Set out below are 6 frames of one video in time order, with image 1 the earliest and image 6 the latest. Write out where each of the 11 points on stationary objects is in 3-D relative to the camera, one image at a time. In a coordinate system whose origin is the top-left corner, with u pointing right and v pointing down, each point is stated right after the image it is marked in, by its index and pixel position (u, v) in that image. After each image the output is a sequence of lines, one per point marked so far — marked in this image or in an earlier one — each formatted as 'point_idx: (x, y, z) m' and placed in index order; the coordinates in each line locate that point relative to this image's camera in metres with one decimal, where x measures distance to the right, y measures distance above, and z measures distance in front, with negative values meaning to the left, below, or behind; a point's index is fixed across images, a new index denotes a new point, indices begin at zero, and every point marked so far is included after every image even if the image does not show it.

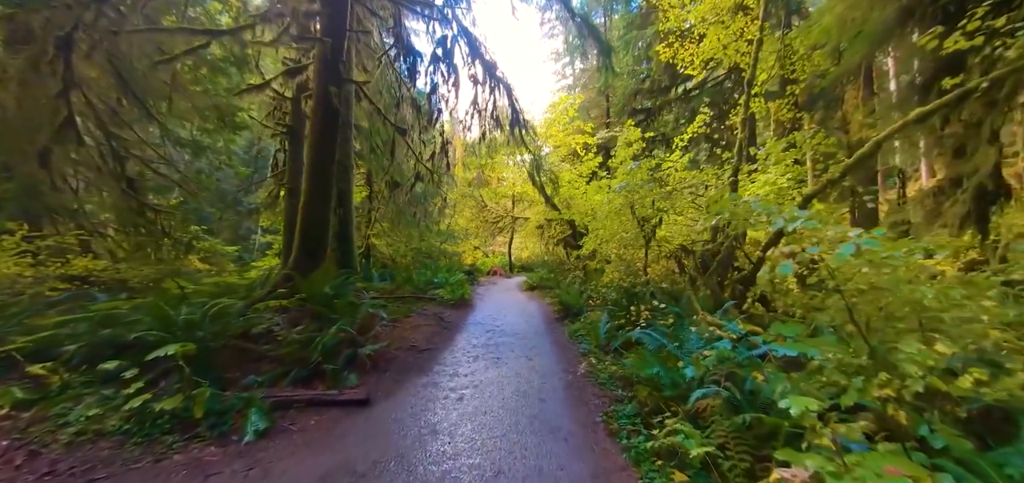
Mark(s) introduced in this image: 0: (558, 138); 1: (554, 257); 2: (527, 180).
0: (+1.7, +3.7, +13.5) m
1: (+1.7, -0.7, +15.3) m
2: (+0.6, +2.4, +14.6) m
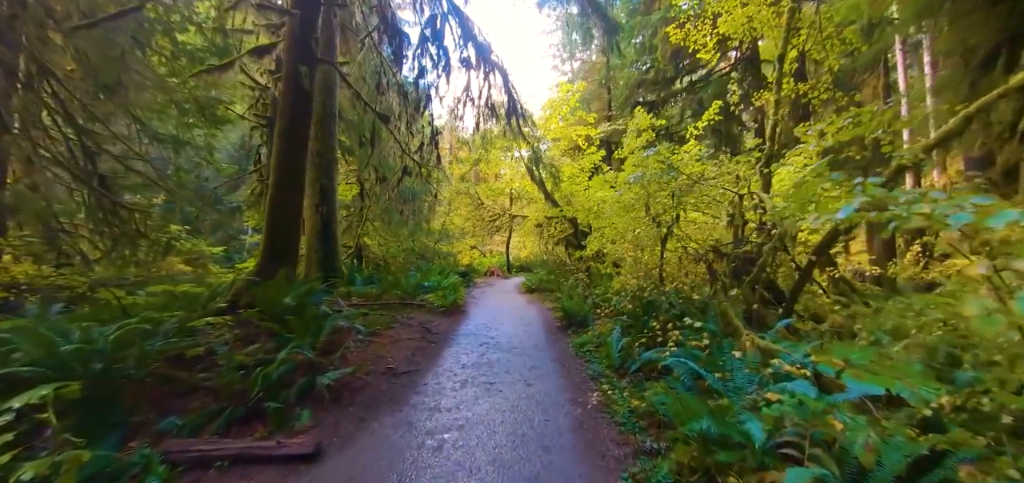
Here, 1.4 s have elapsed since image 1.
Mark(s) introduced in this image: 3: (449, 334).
0: (+1.6, +3.7, +12.7) m
1: (+1.6, -0.6, +14.5) m
2: (+0.5, +2.5, +13.8) m
3: (-1.0, -1.5, +6.1) m
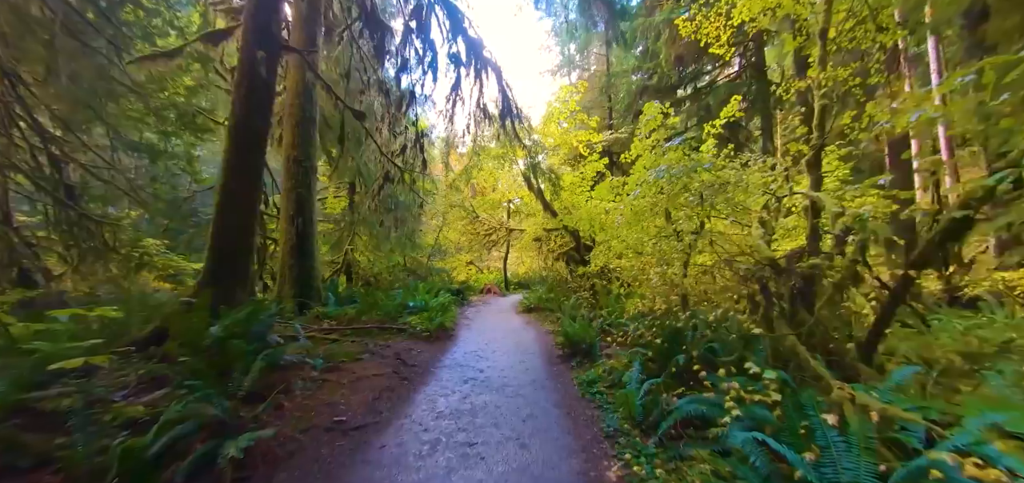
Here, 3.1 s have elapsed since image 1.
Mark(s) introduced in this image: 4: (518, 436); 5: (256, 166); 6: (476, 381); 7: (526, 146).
0: (+1.5, +3.3, +11.9) m
1: (+1.5, -1.2, +13.5) m
2: (+0.4, +1.9, +12.9) m
3: (-1.1, -1.7, +5.1) m
4: (0.0, -1.6, +3.1) m
5: (-3.5, +1.1, +5.2) m
6: (-0.4, -1.7, +4.5) m
7: (+0.3, +2.3, +9.1) m
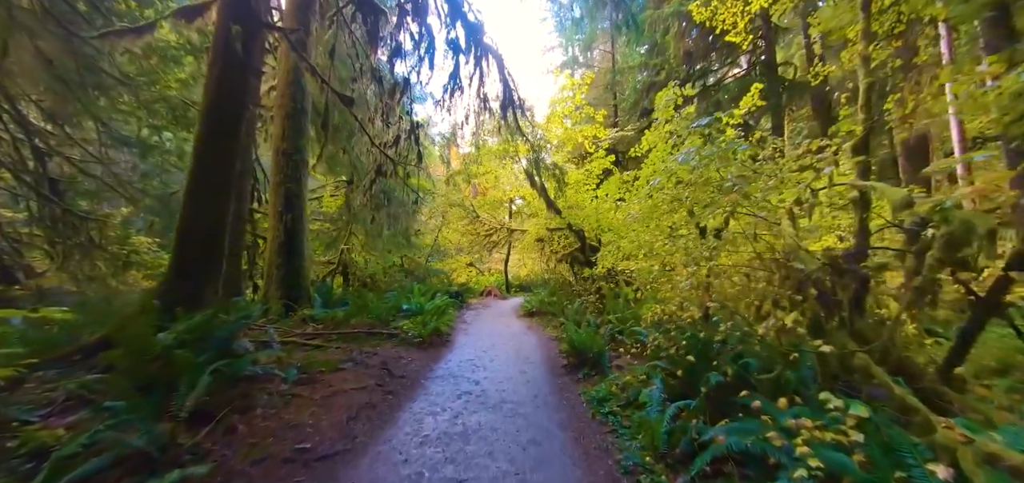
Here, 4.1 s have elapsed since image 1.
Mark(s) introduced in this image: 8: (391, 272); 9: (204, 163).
0: (+1.6, +3.2, +11.4) m
1: (+1.5, -1.2, +12.9) m
2: (+0.4, +1.9, +12.4) m
3: (-1.1, -1.7, +4.6) m
4: (0.0, -1.6, +2.6) m
5: (-3.5, +1.1, +4.7) m
6: (-0.4, -1.7, +4.0) m
7: (+0.4, +2.3, +8.6) m
8: (-3.8, -1.0, +11.7) m
9: (-3.7, +0.9, +4.5) m
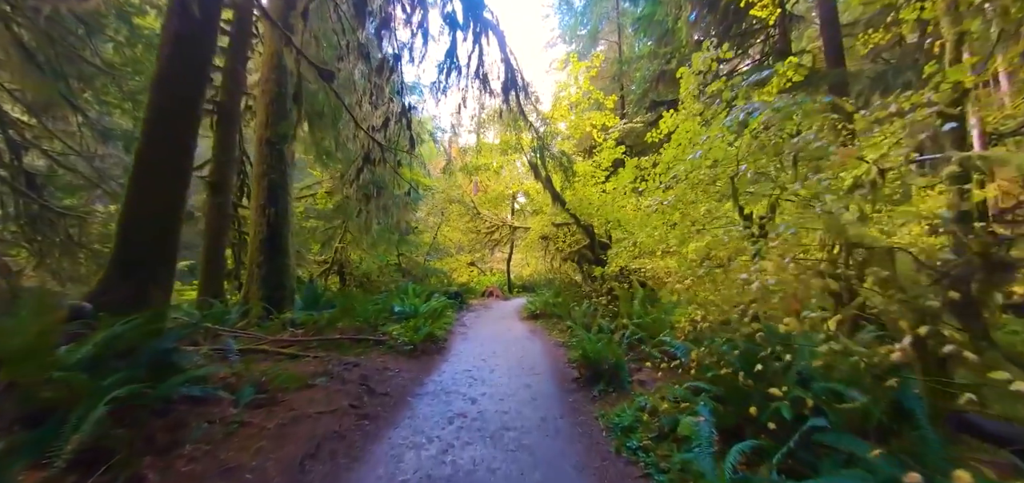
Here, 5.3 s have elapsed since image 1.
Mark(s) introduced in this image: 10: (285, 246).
0: (+1.7, +3.3, +10.7) m
1: (+1.6, -1.2, +12.2) m
2: (+0.5, +2.0, +11.7) m
3: (-1.1, -1.6, +3.9) m
4: (+0.1, -1.5, +1.9) m
5: (-3.5, +1.2, +4.0) m
6: (-0.4, -1.6, +3.3) m
7: (+0.4, +2.4, +7.9) m
8: (-3.7, -0.9, +11.1) m
9: (-3.7, +1.0, +3.8) m
10: (-4.4, -0.1, +7.2) m
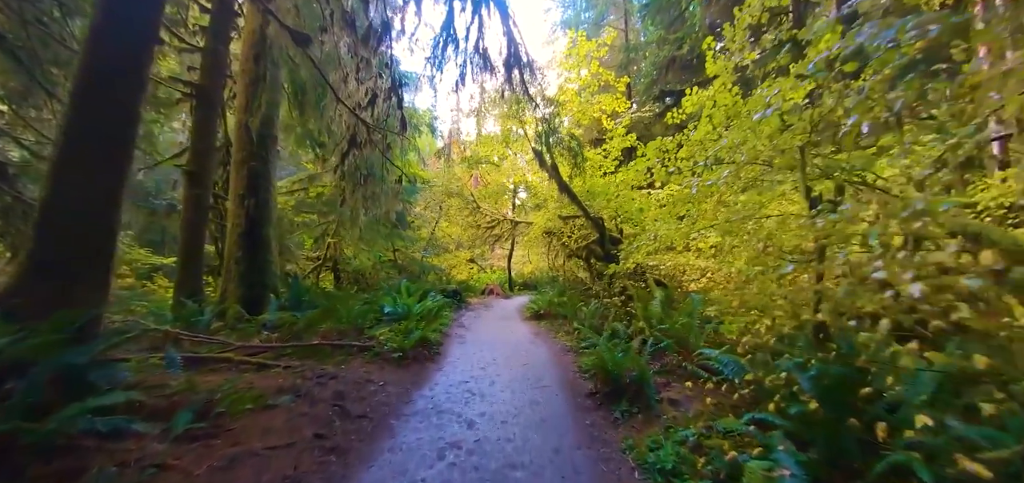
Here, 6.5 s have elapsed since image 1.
0: (+1.7, +3.4, +10.0) m
1: (+1.7, -1.0, +11.6) m
2: (+0.6, +2.1, +11.0) m
3: (-1.0, -1.5, +3.2) m
4: (+0.1, -1.4, +1.3) m
5: (-3.4, +1.3, +3.3) m
6: (-0.4, -1.5, +2.7) m
7: (+0.5, +2.5, +7.2) m
8: (-3.7, -0.8, +10.4) m
9: (-3.7, +1.1, +3.2) m
10: (-4.3, 0.0, +6.5) m
